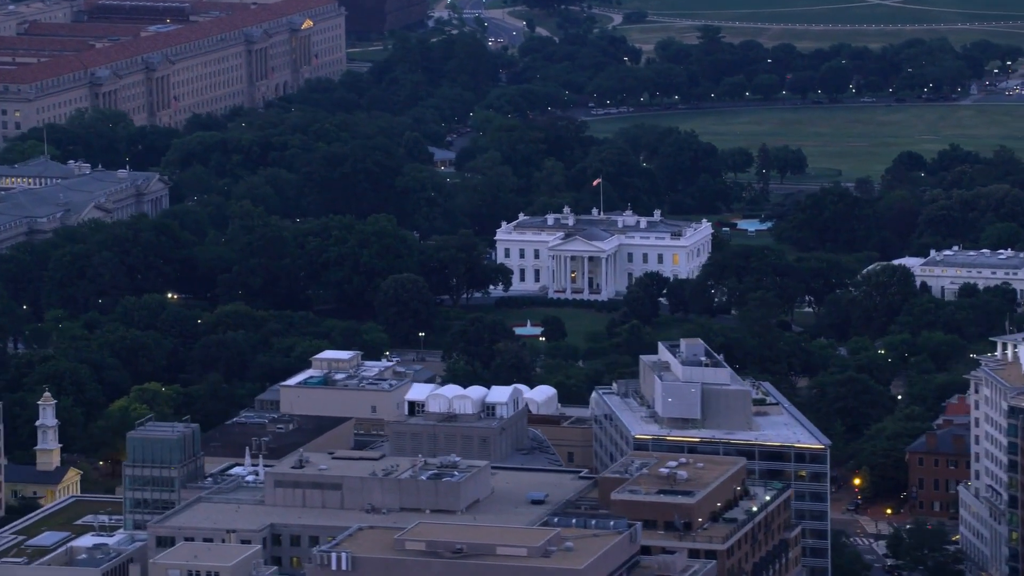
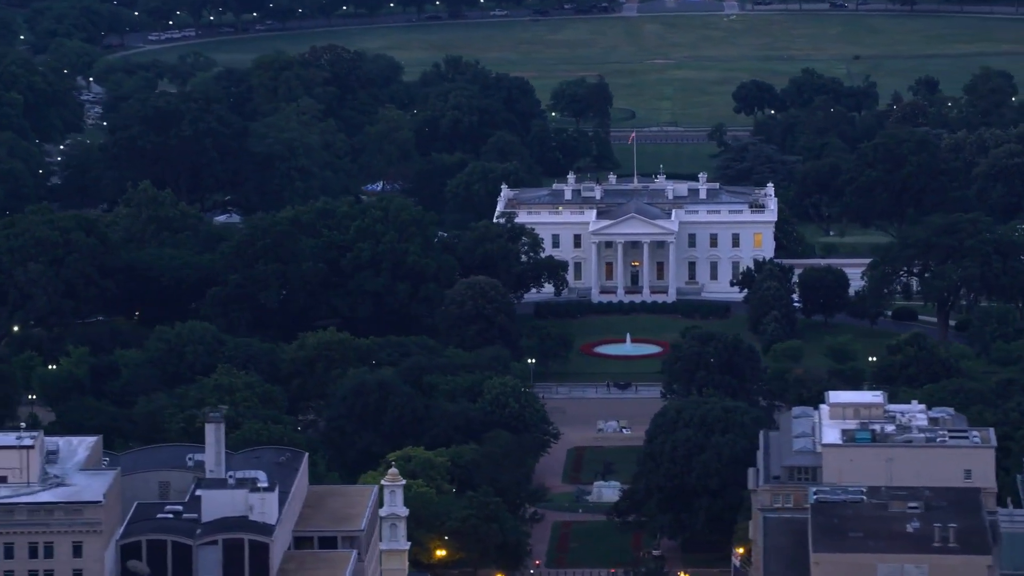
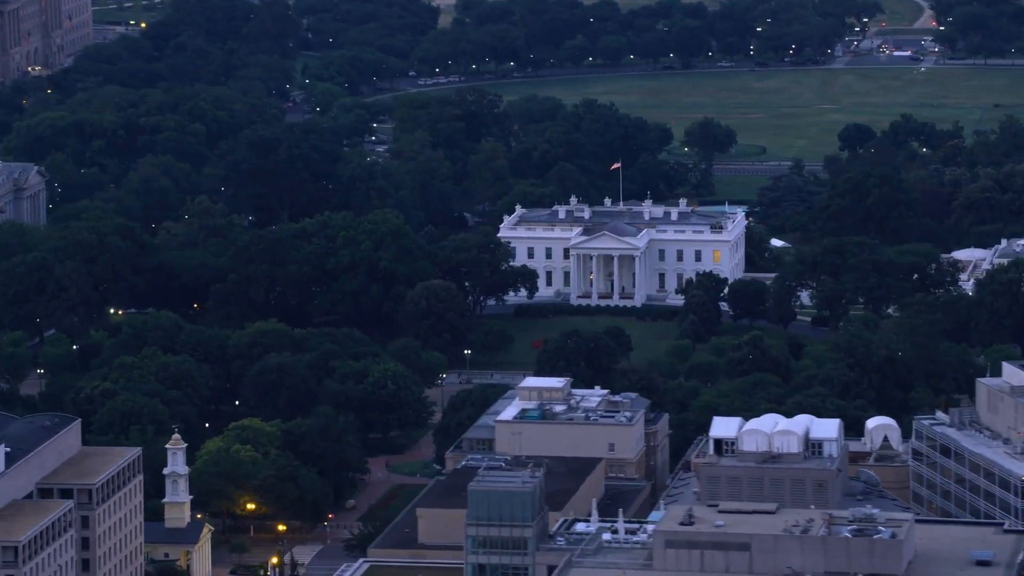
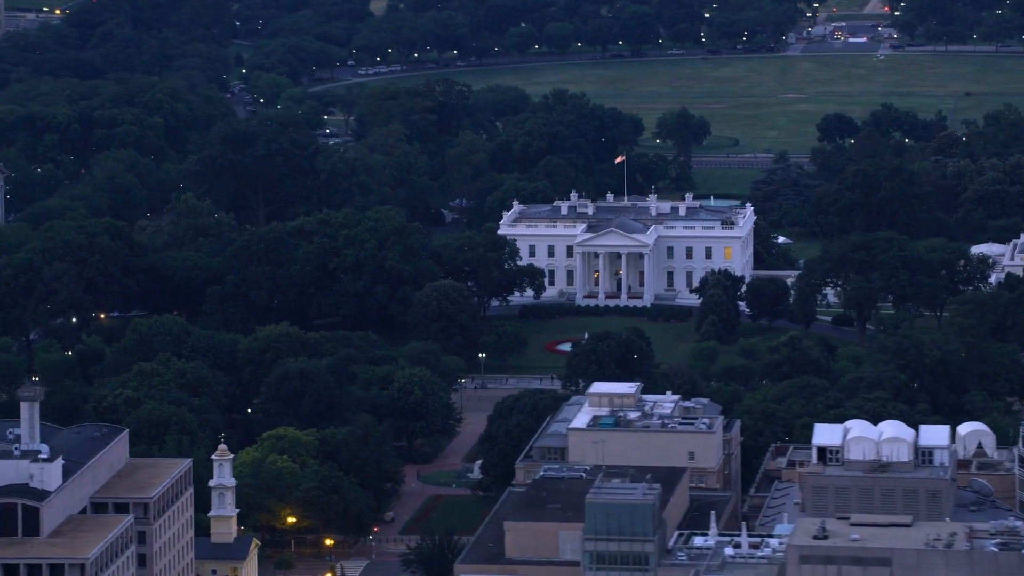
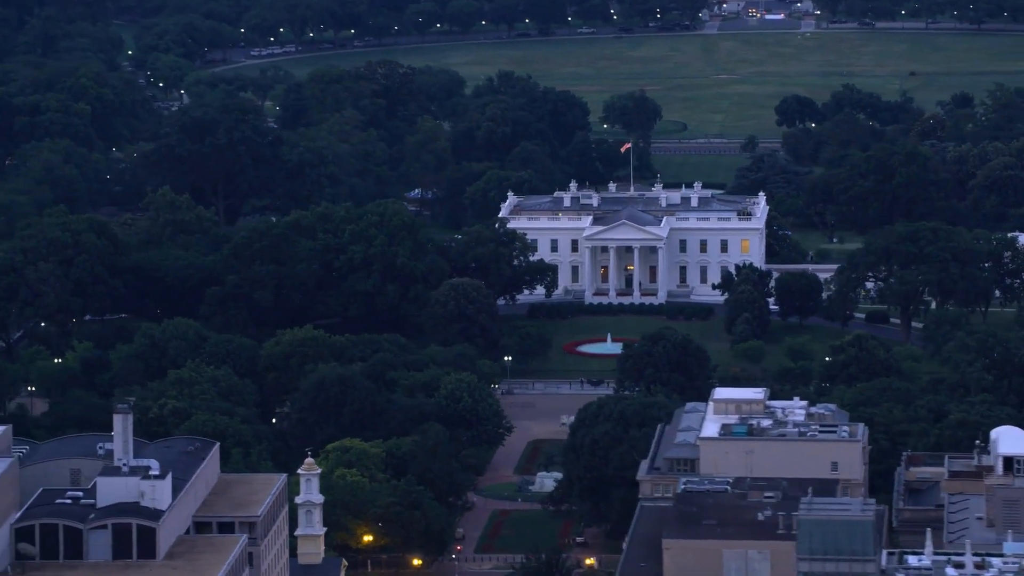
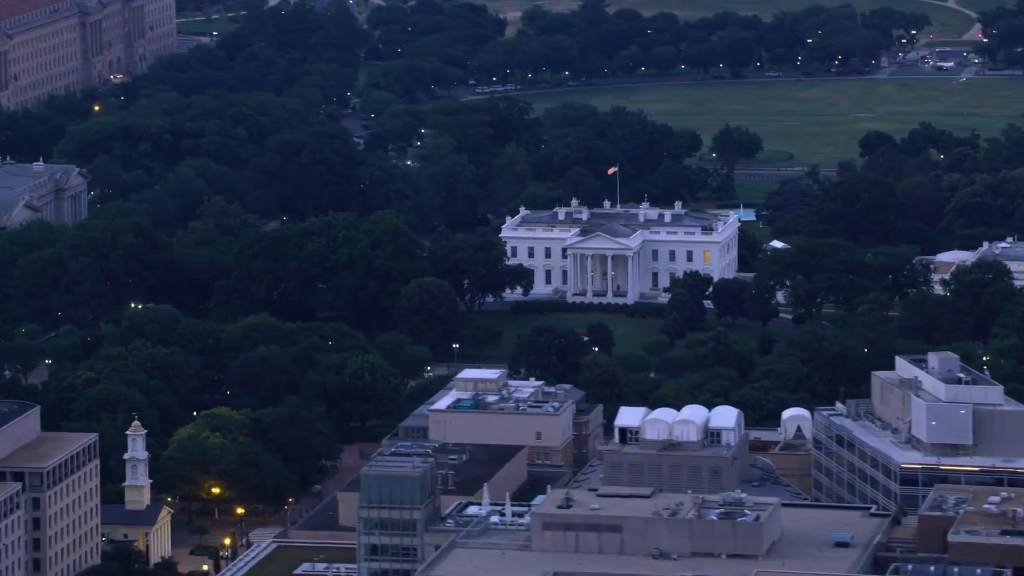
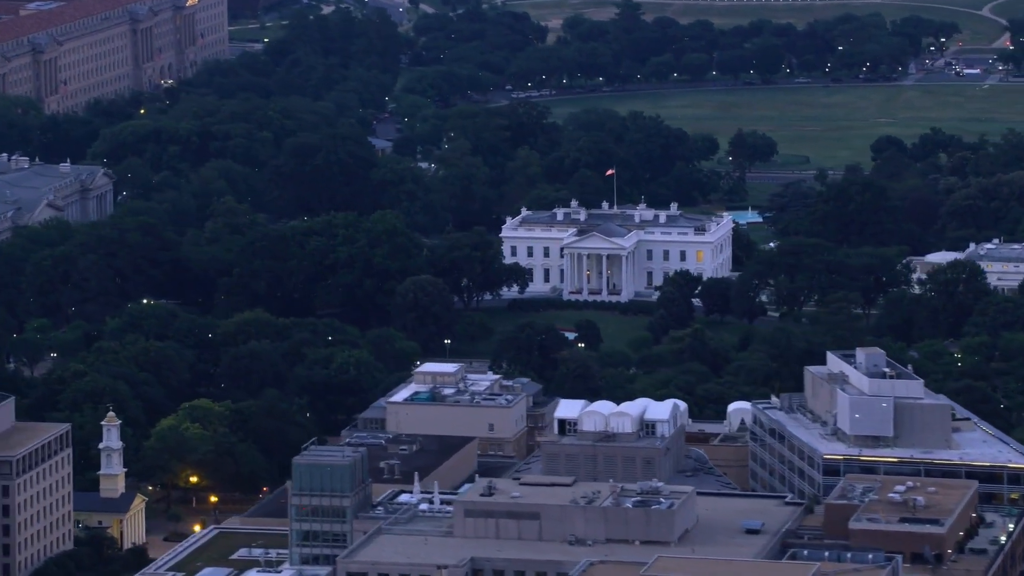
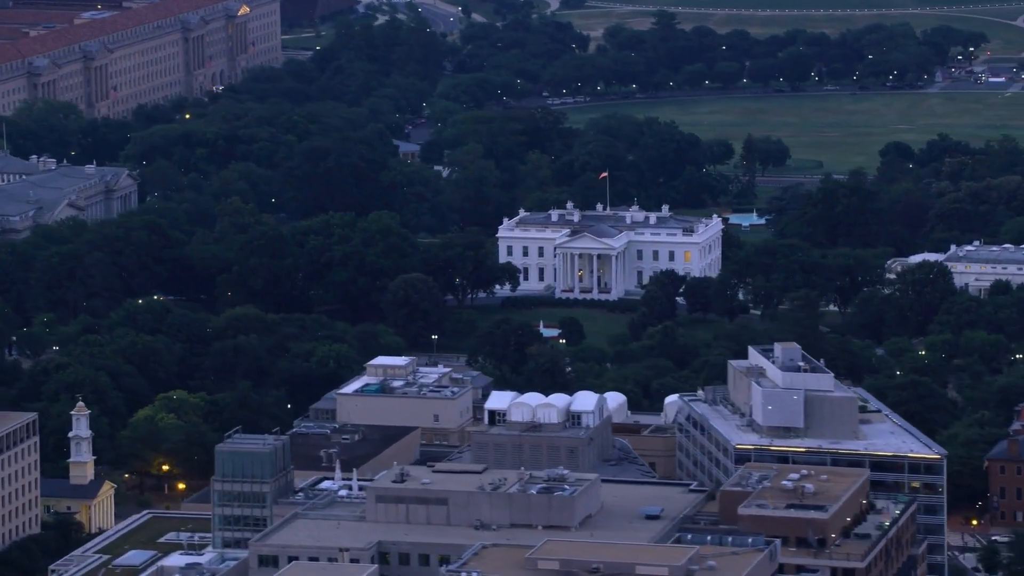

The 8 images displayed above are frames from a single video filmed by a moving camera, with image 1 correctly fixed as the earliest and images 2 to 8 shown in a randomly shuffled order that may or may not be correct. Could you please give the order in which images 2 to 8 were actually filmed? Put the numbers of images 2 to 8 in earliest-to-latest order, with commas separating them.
8, 7, 6, 3, 4, 5, 2
